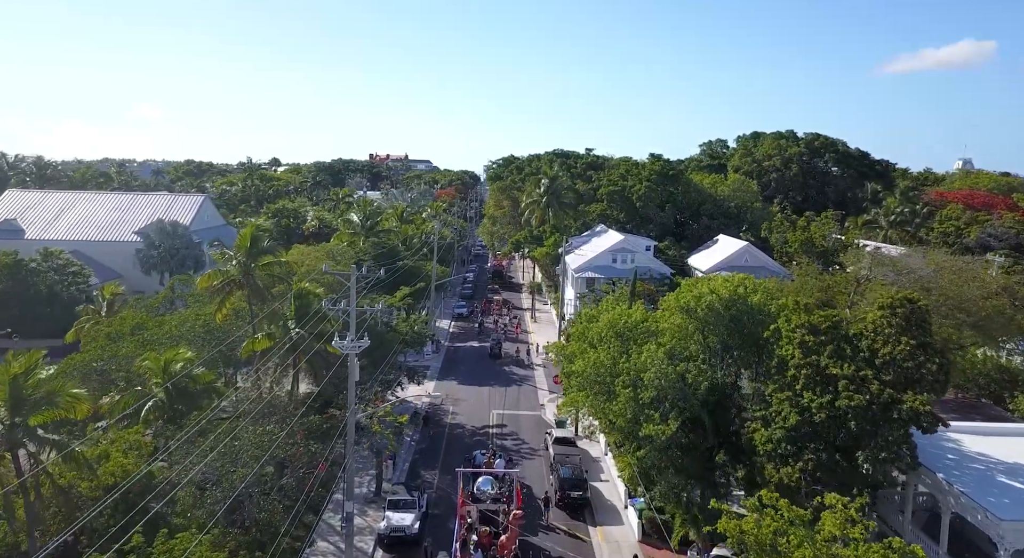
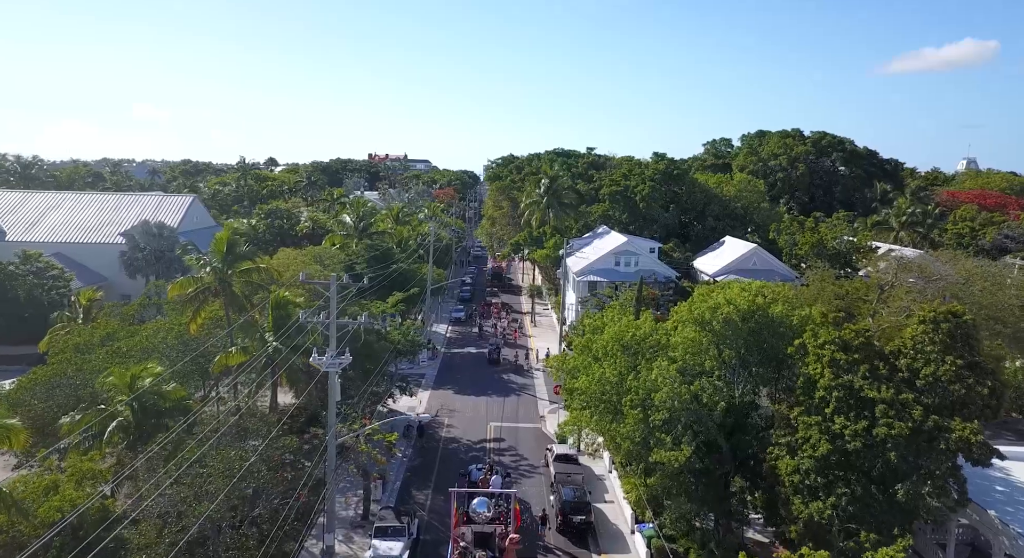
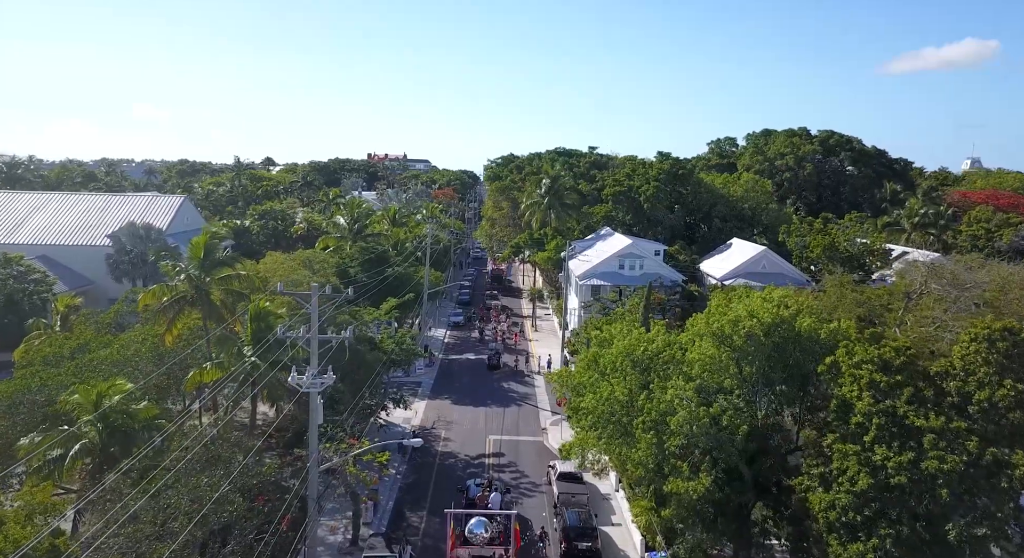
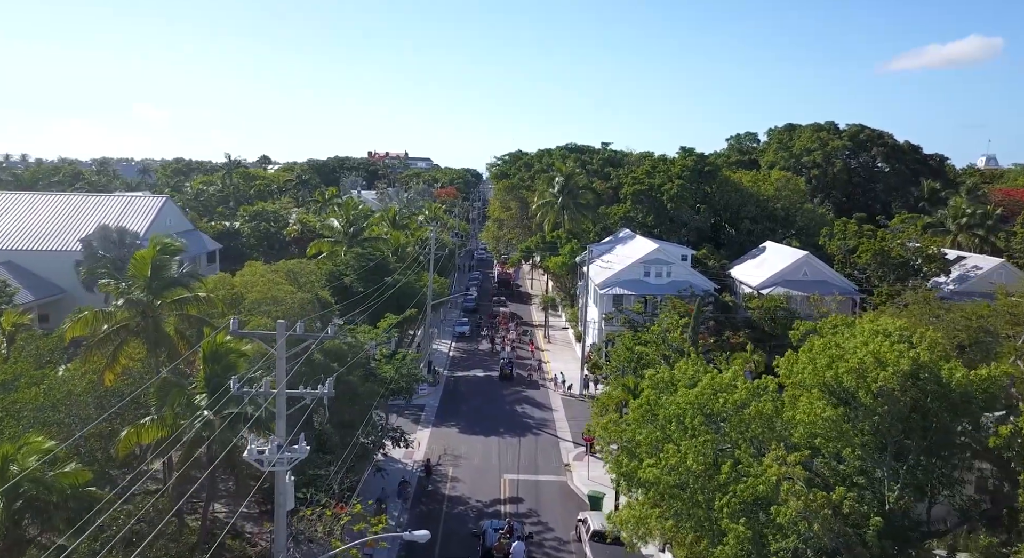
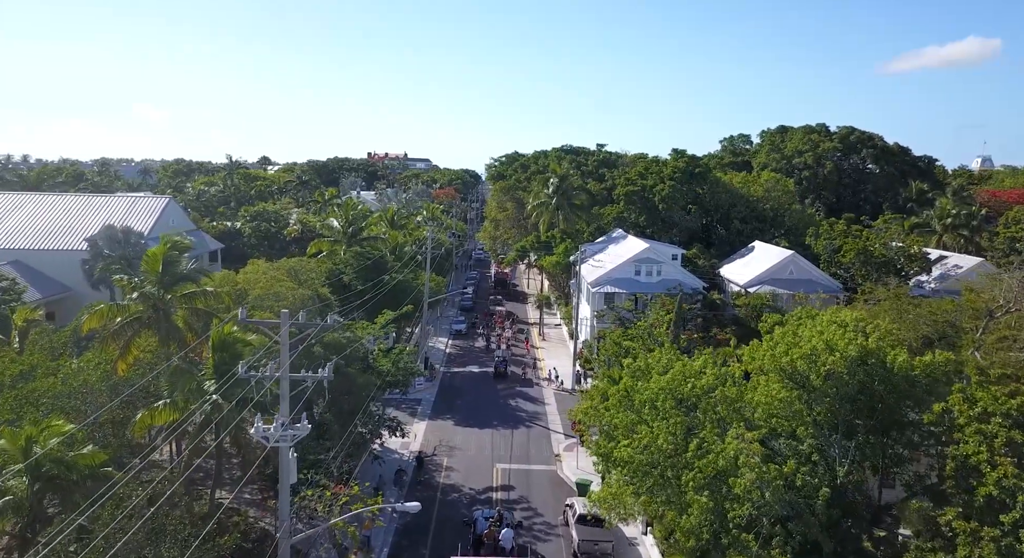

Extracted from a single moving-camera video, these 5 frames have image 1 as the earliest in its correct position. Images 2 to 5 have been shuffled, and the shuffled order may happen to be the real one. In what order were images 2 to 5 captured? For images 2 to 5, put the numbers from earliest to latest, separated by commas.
2, 3, 5, 4
